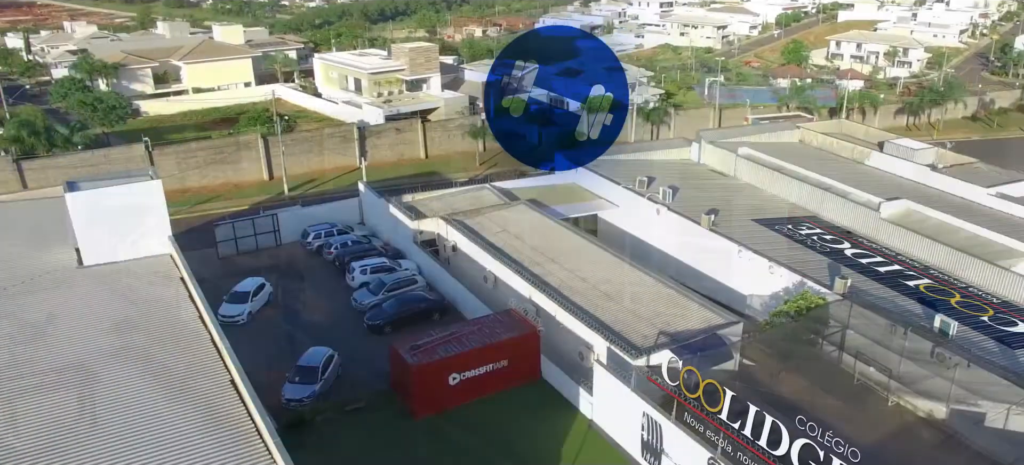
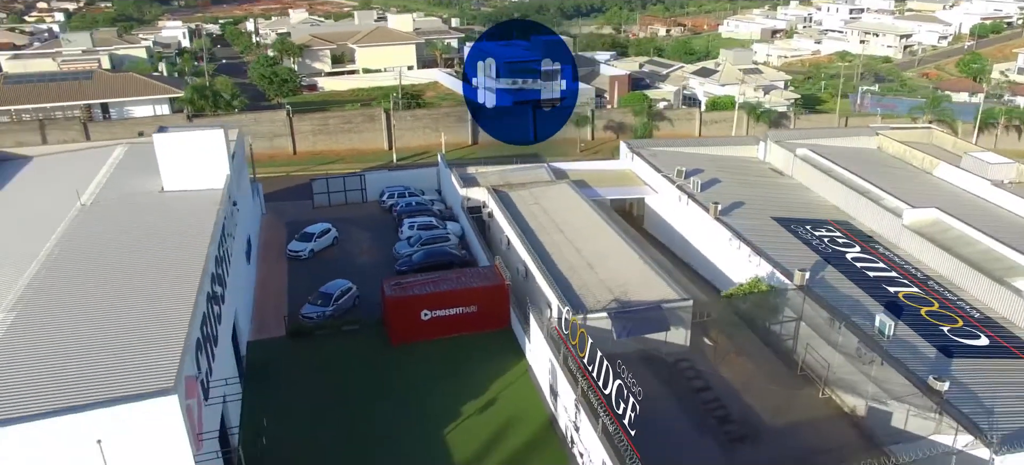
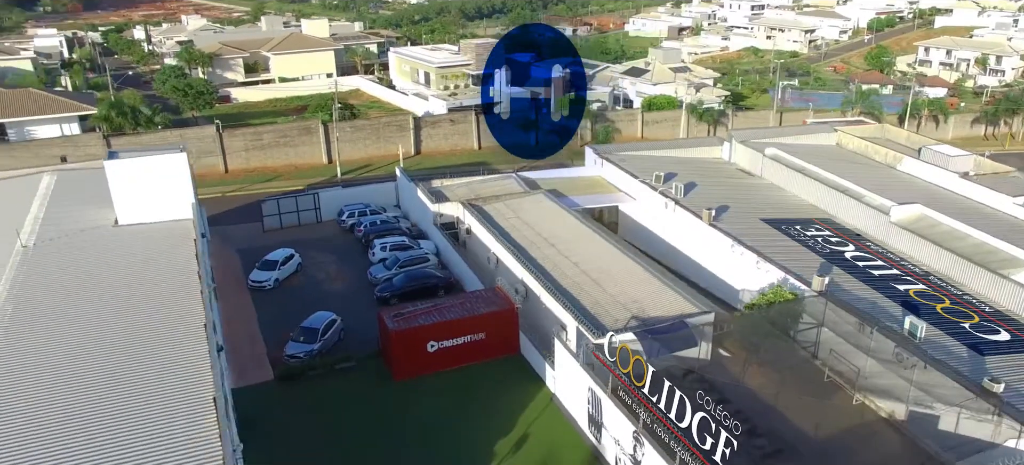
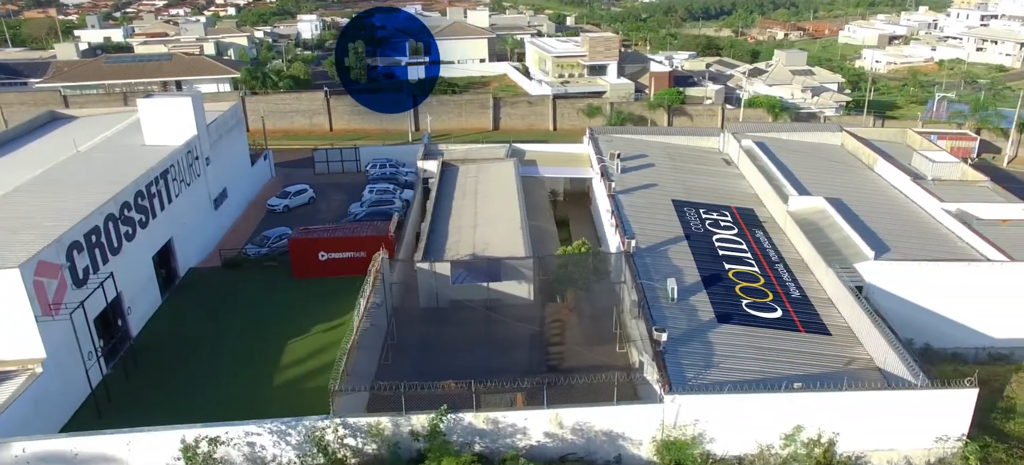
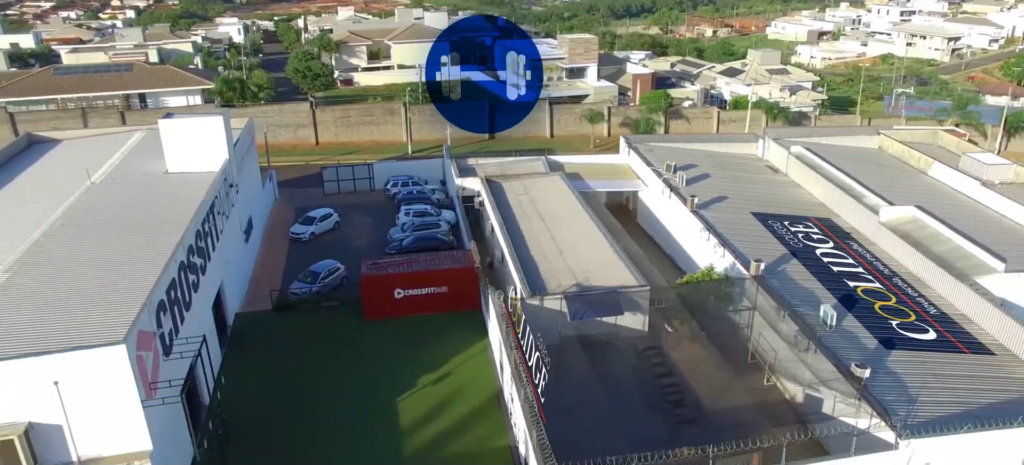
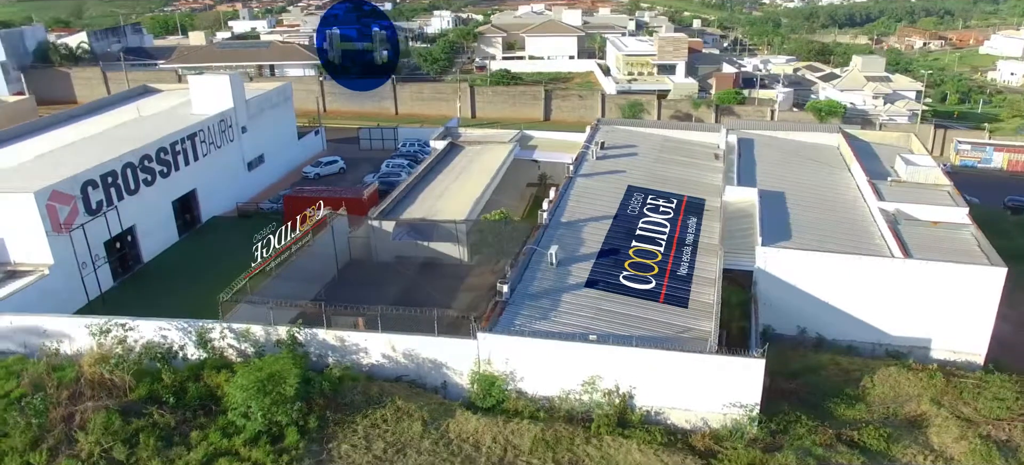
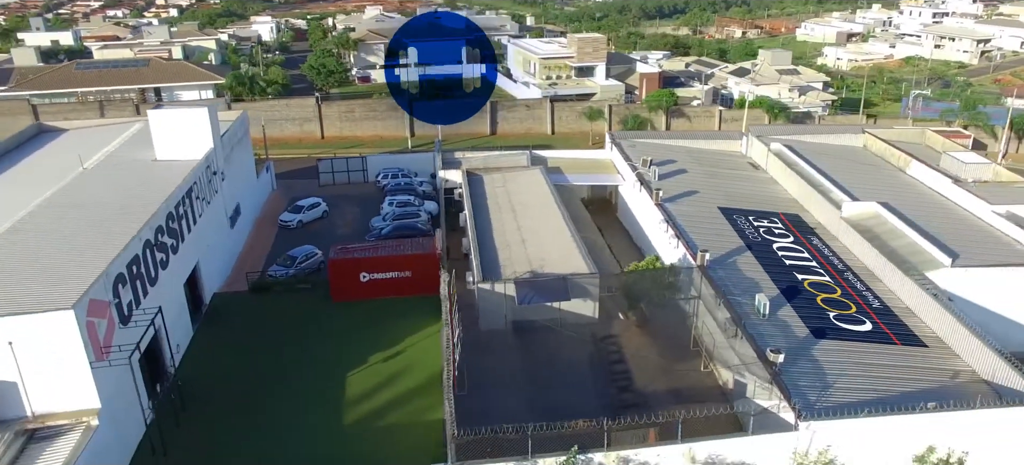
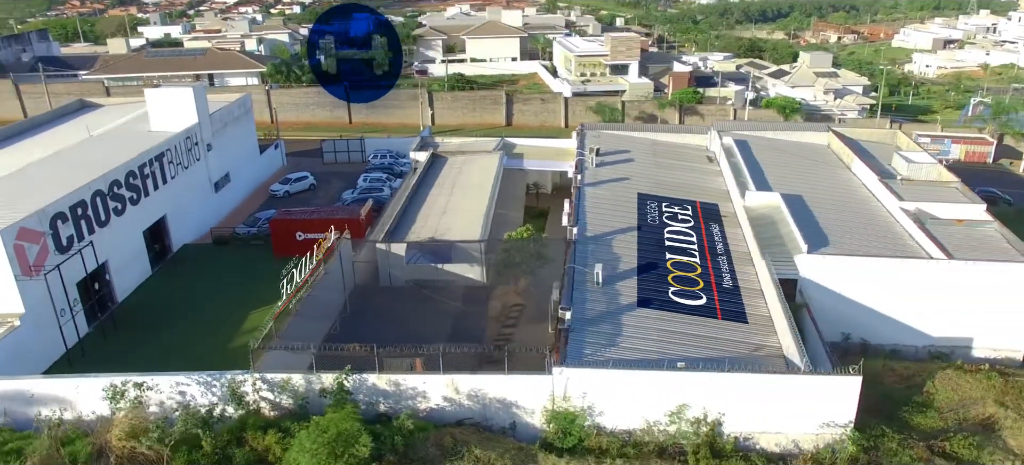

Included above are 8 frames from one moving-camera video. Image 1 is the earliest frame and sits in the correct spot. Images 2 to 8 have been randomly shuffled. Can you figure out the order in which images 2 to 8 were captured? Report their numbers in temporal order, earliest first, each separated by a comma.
3, 2, 5, 7, 4, 8, 6
